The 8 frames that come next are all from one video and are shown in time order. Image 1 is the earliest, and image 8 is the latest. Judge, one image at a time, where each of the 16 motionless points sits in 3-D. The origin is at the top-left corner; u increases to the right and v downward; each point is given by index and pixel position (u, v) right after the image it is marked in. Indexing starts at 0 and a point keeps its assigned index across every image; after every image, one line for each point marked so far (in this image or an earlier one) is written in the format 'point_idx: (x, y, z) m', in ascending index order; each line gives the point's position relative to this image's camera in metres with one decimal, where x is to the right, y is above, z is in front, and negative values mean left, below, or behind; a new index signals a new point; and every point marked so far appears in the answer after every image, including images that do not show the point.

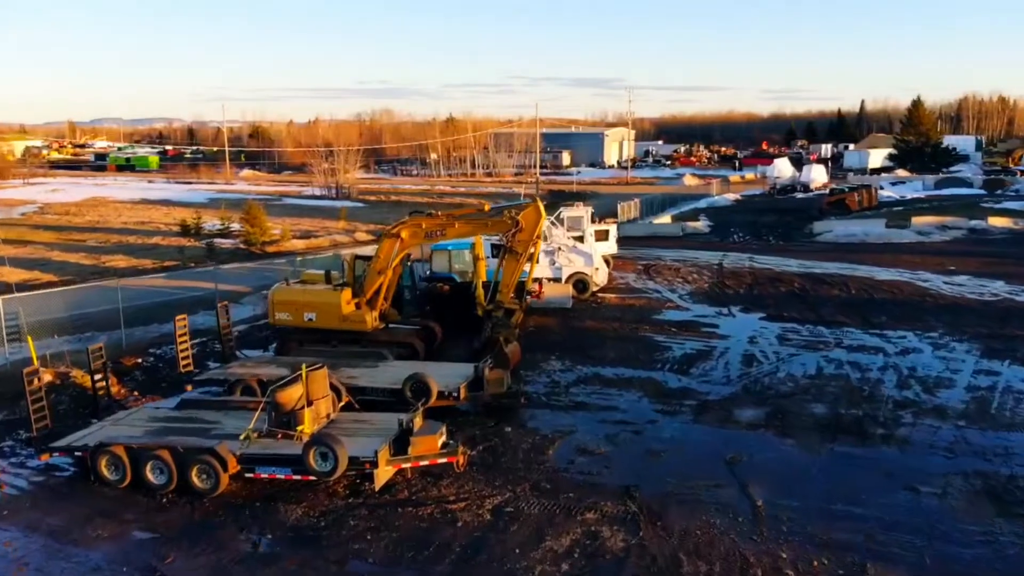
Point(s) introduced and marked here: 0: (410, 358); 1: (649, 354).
0: (-1.9, -1.3, +15.7) m
1: (+2.6, -1.3, +16.2) m
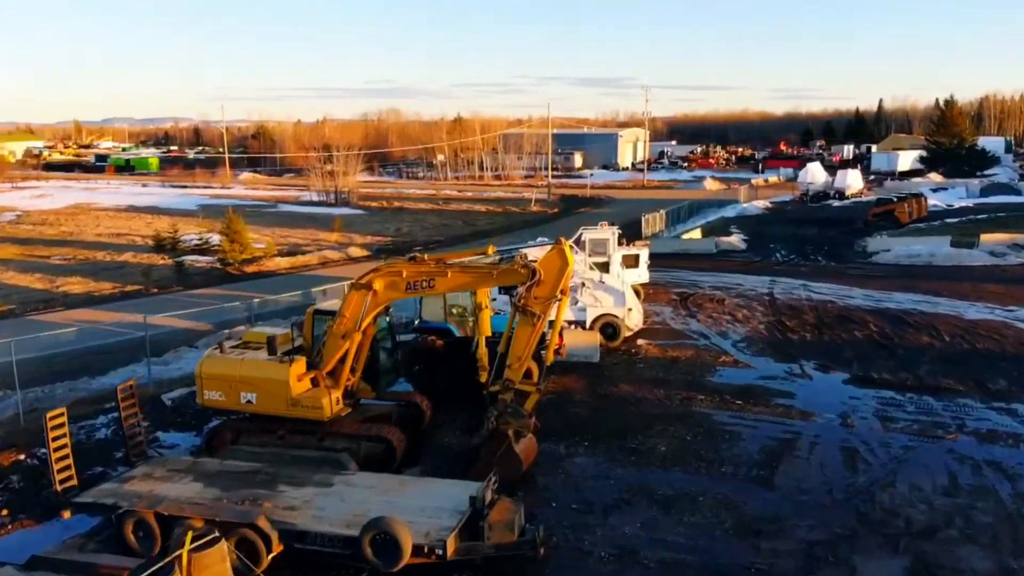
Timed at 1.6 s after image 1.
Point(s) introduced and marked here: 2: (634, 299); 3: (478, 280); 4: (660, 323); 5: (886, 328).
0: (-1.7, -2.3, +11.4) m
1: (+2.8, -2.3, +11.9) m
2: (+2.7, -0.2, +17.8) m
3: (-0.4, +0.1, +10.8) m
4: (+3.5, -0.8, +19.8) m
5: (+8.5, -0.9, +19.1) m
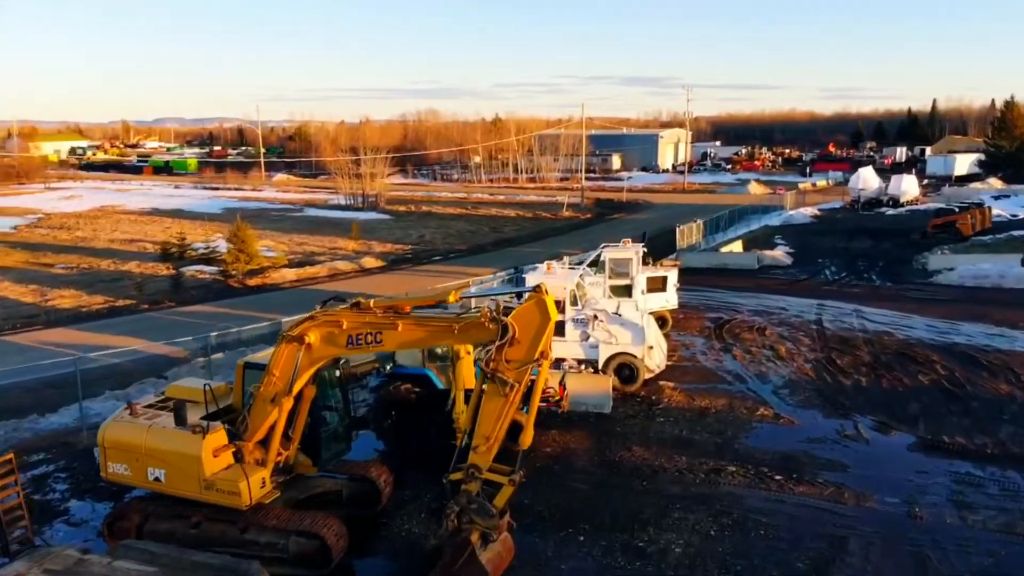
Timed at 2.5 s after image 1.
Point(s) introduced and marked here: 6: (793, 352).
0: (-2.1, -2.9, +9.0) m
1: (+2.5, -2.9, +9.3) m
2: (+2.7, -0.8, +15.2) m
3: (-0.8, -0.5, +8.4) m
4: (+3.6, -1.5, +17.1) m
5: (+8.5, -1.6, +16.2) m
6: (+6.0, -1.3, +18.0) m
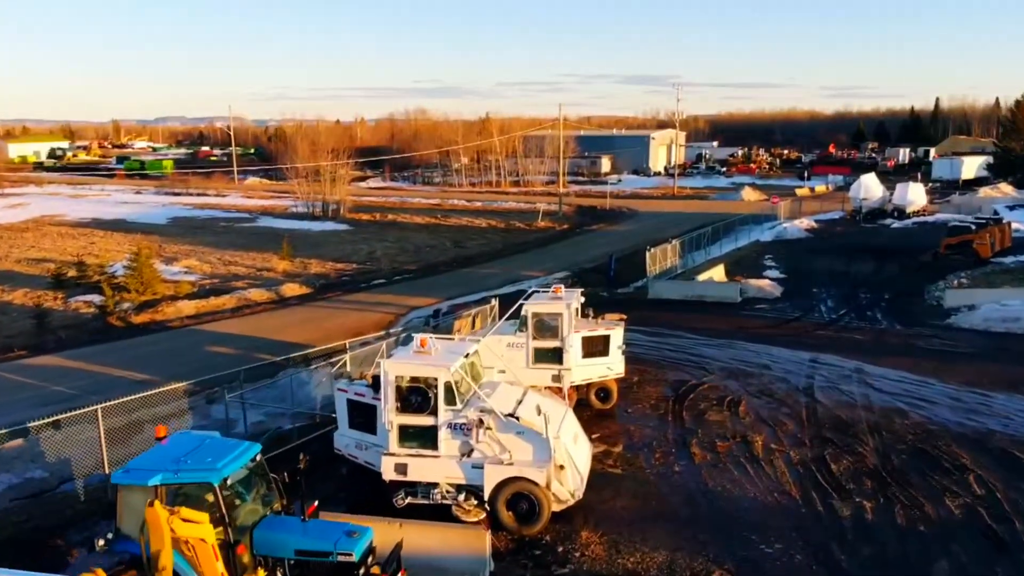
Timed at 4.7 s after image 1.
0: (-4.0, -4.0, +4.3) m
1: (+0.6, -4.1, +4.6) m
2: (+0.8, -2.0, +10.5) m
3: (-2.7, -1.6, +3.7) m
4: (+1.7, -2.6, +12.4) m
5: (+6.6, -2.8, +11.5) m
6: (+4.1, -2.5, +13.3) m
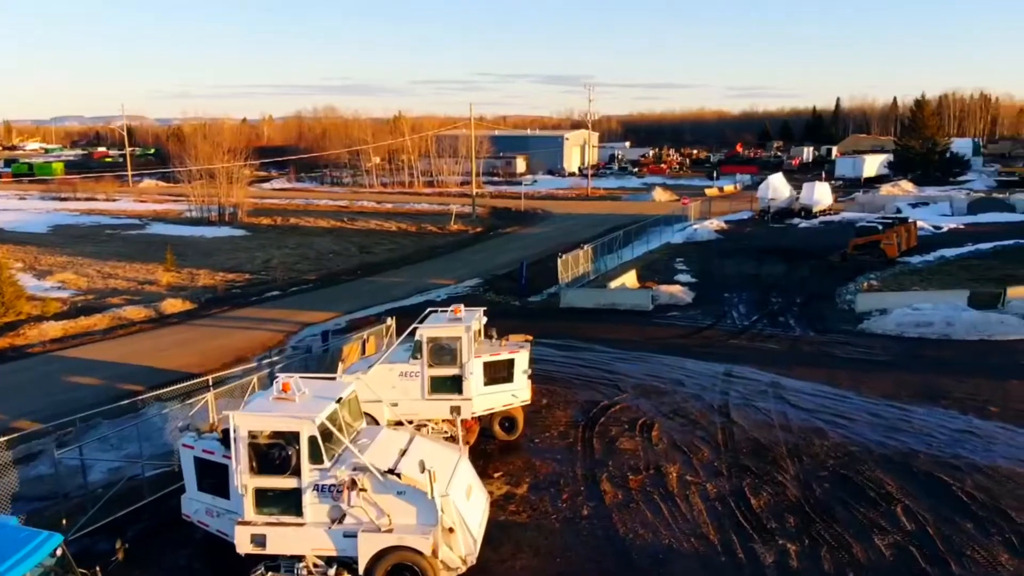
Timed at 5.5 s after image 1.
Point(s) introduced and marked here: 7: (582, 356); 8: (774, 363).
0: (-4.6, -4.5, +2.5) m
1: (-0.1, -4.4, +3.2) m
2: (-0.5, -2.3, +9.1) m
3: (-3.3, -2.0, +1.9) m
4: (+0.3, -2.9, +11.1) m
5: (+5.2, -3.0, +10.6) m
6: (+2.5, -2.7, +12.1) m
7: (+1.6, -1.6, +18.8) m
8: (+5.8, -1.7, +18.8) m
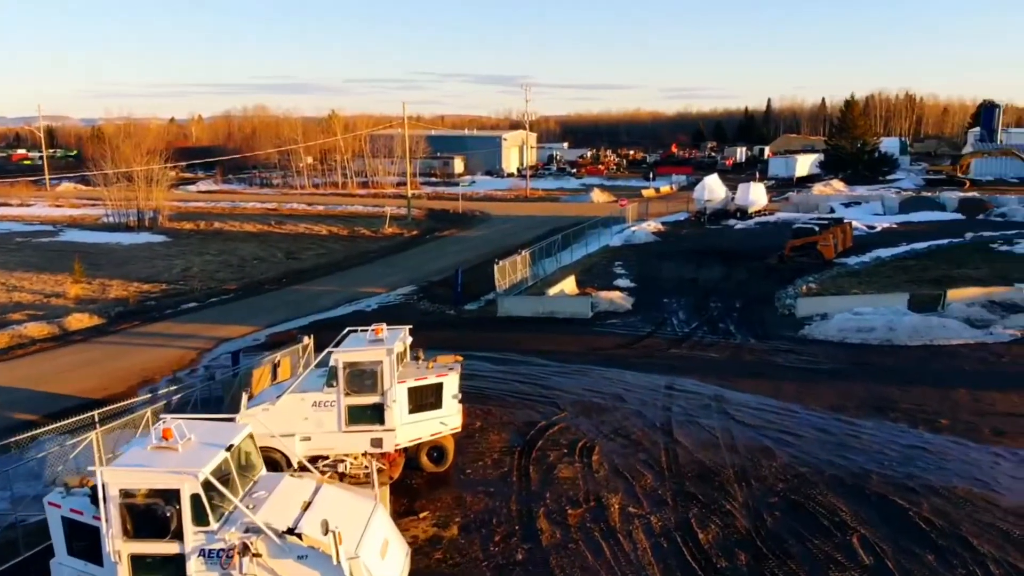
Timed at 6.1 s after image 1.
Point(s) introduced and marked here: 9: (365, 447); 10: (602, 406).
0: (-4.8, -4.8, +1.0) m
1: (-0.4, -4.6, +2.1) m
2: (-1.2, -2.6, +7.9) m
3: (-3.5, -2.3, +0.6) m
4: (-0.6, -3.2, +10.0) m
5: (+4.4, -3.2, +9.8) m
6: (+1.6, -3.0, +11.2) m
7: (+0.1, -1.8, +17.8) m
8: (+4.4, -1.8, +18.1) m
9: (-2.0, -2.1, +11.1) m
10: (+1.7, -2.2, +15.5) m
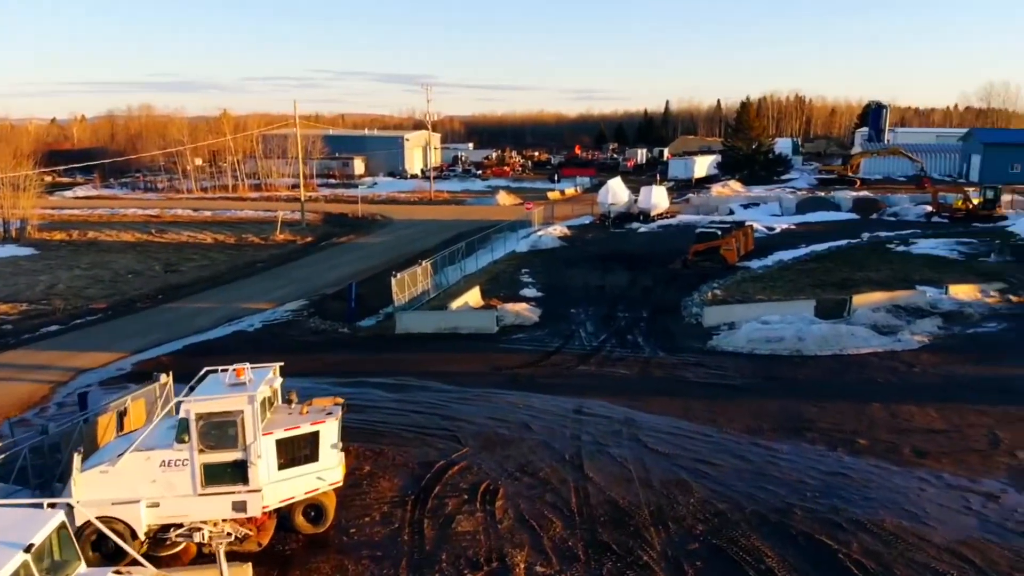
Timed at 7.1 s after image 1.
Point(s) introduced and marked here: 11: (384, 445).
0: (-4.9, -5.2, -0.9) m
1: (-0.6, -5.0, +0.6) m
2: (-2.1, -2.9, +6.4) m
3: (-3.6, -2.7, -1.2) m
4: (-1.7, -3.5, +8.5) m
5: (+3.3, -3.4, +8.9) m
6: (+0.3, -3.3, +9.9) m
7: (-1.8, -2.2, +16.3) m
8: (+2.3, -2.1, +17.0) m
9: (-3.2, -2.5, +9.5) m
10: (0.0, -2.5, +14.1) m
11: (-2.1, -2.6, +13.8) m
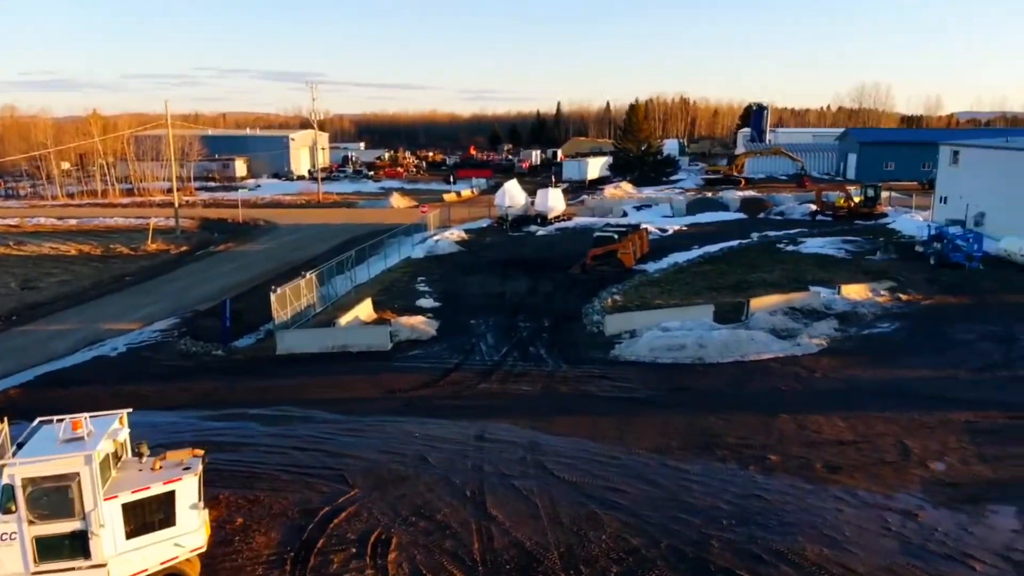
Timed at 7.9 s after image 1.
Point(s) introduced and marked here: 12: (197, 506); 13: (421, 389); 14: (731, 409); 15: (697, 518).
0: (-4.6, -5.6, -2.6) m
1: (-0.5, -5.3, -0.6) m
2: (-2.8, -3.3, +5.0) m
3: (-3.4, -3.1, -2.7) m
4: (-2.6, -3.8, +7.1) m
5: (+2.3, -3.6, +8.1) m
6: (-0.8, -3.6, +8.8) m
7: (-3.7, -2.5, +14.8) m
8: (+0.4, -2.4, +16.1) m
9: (-4.2, -2.9, +7.9) m
10: (-1.6, -2.8, +12.9) m
11: (-3.6, -2.9, +12.4) m
12: (-3.4, -2.3, +9.2) m
13: (-1.8, -2.1, +17.6) m
14: (+4.1, -2.3, +15.9) m
15: (+2.5, -3.1, +11.4) m
